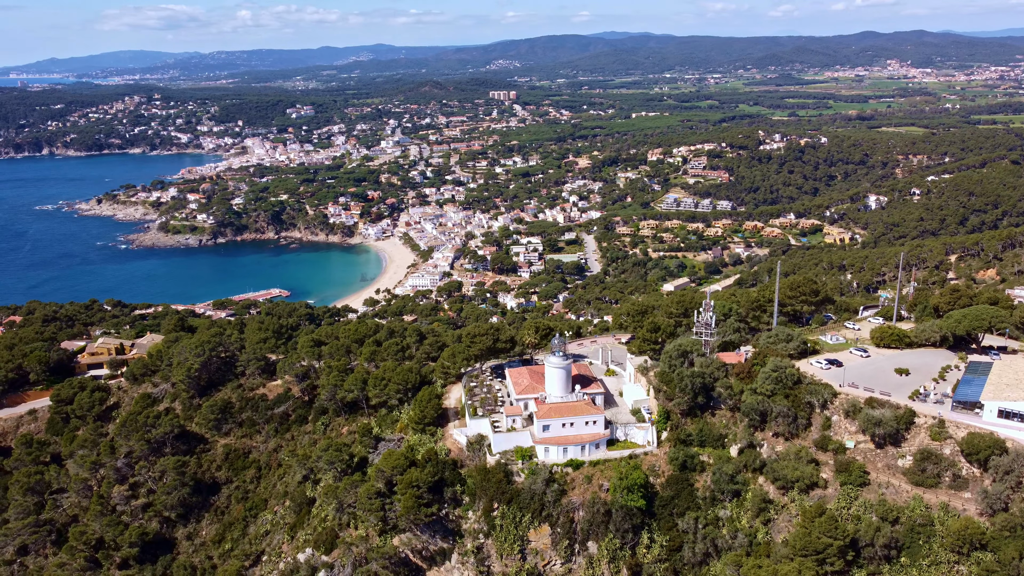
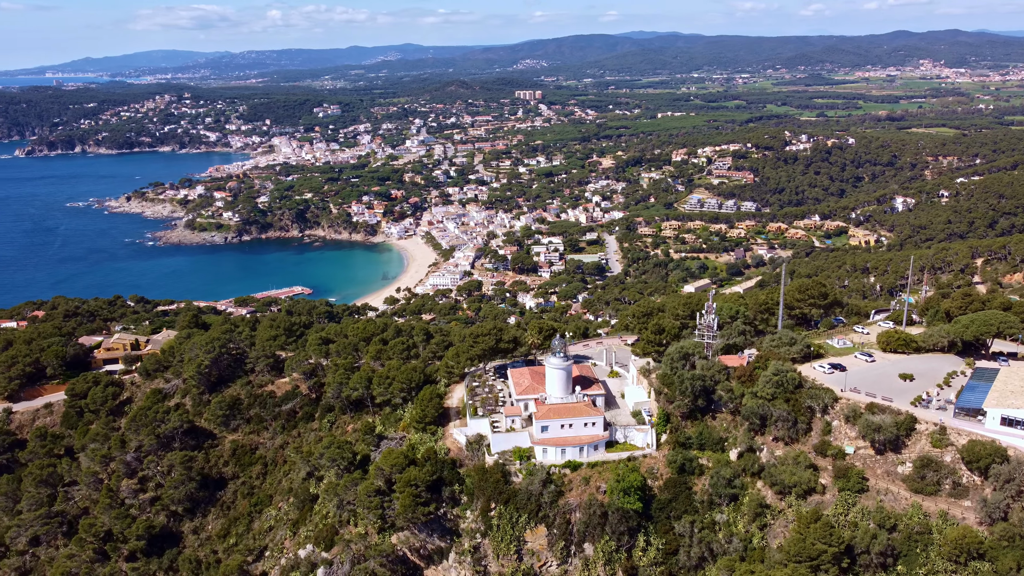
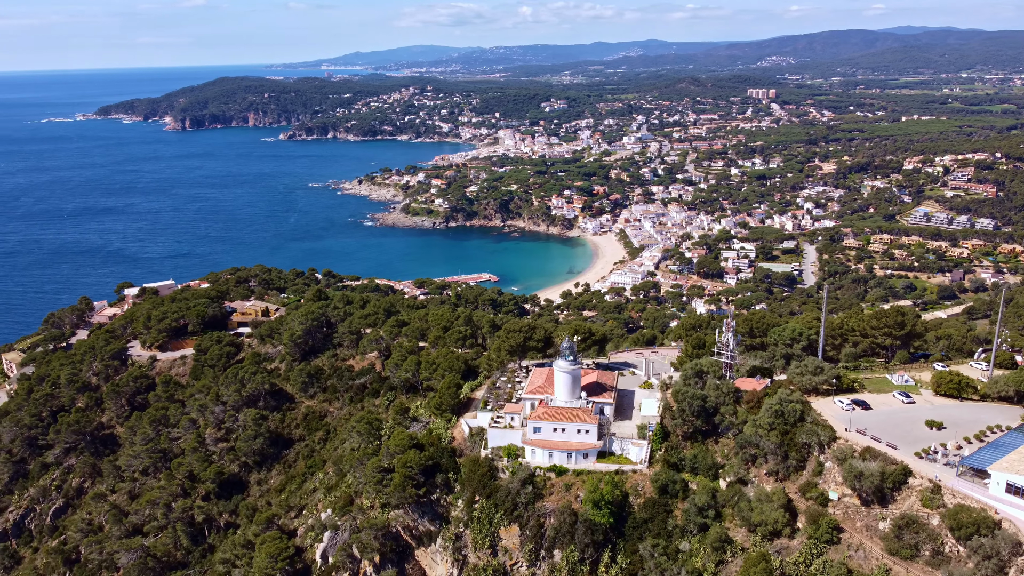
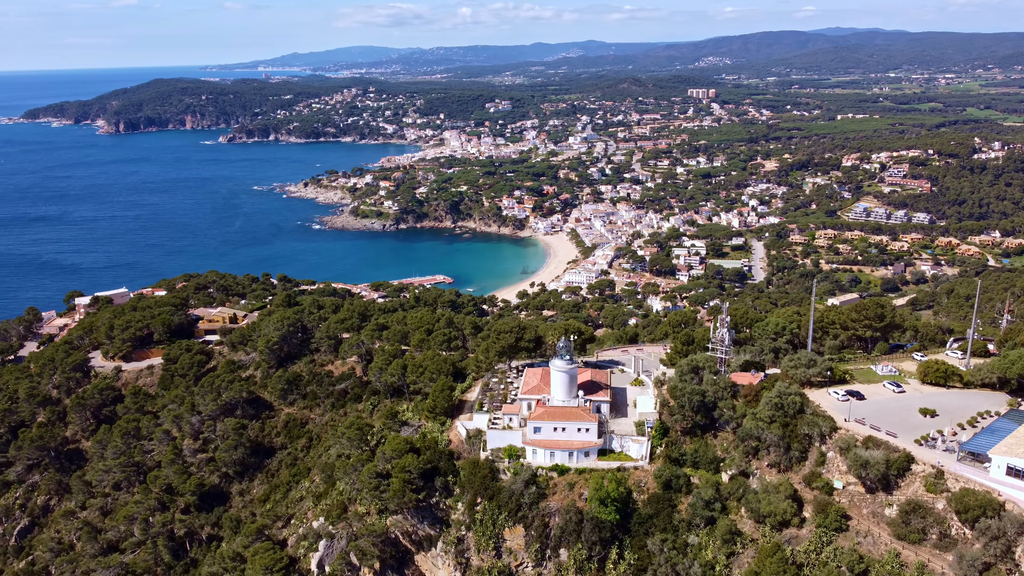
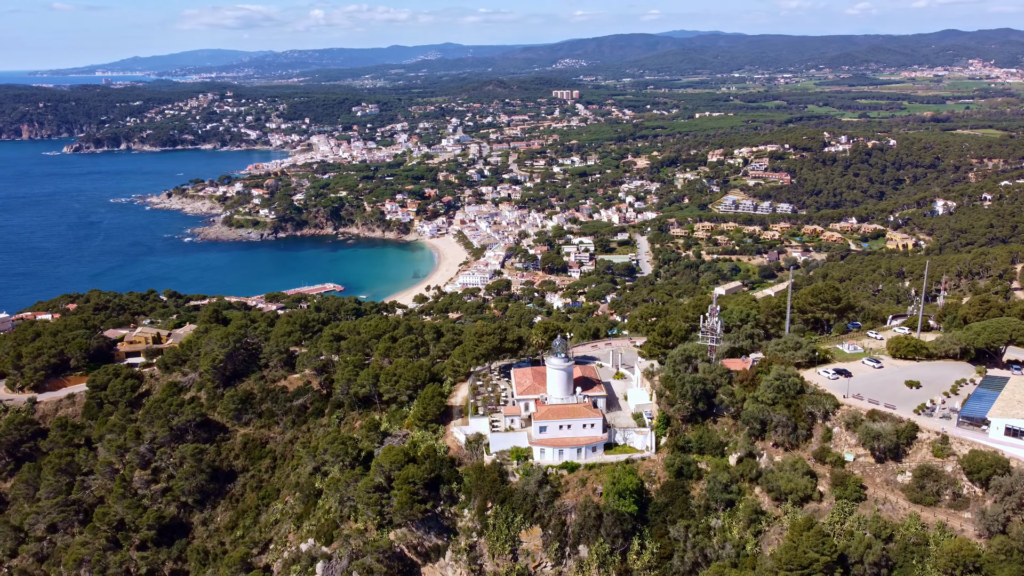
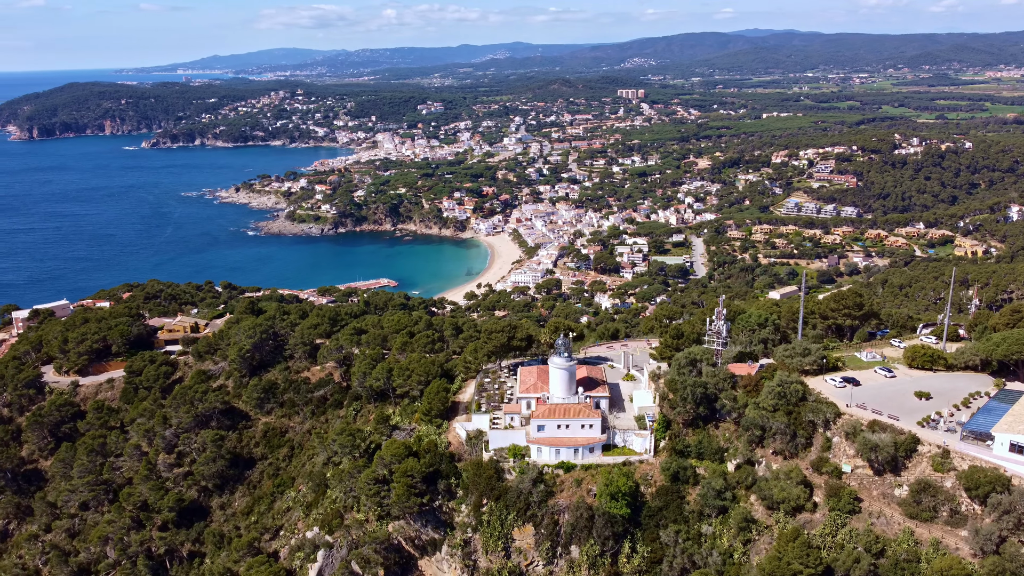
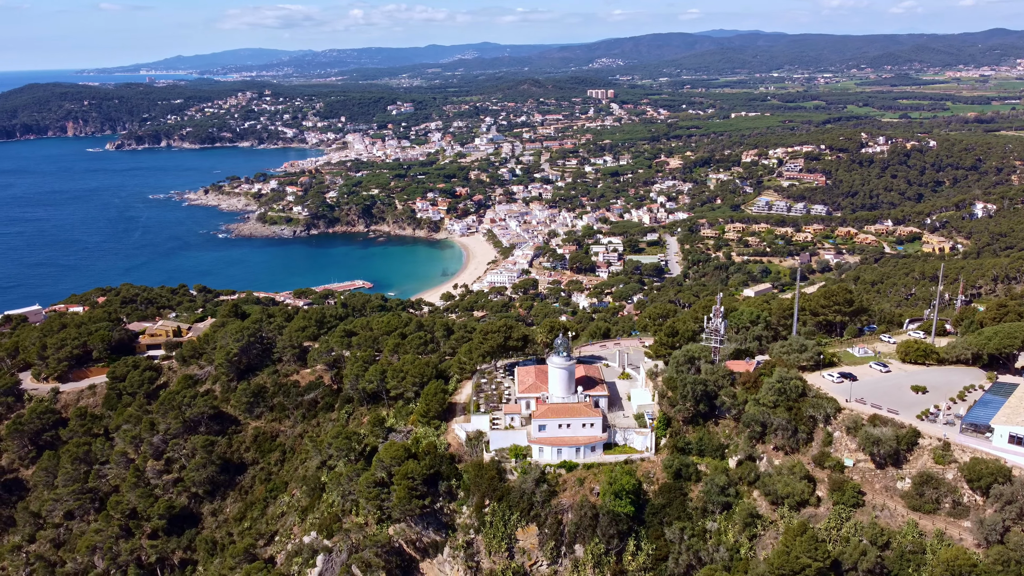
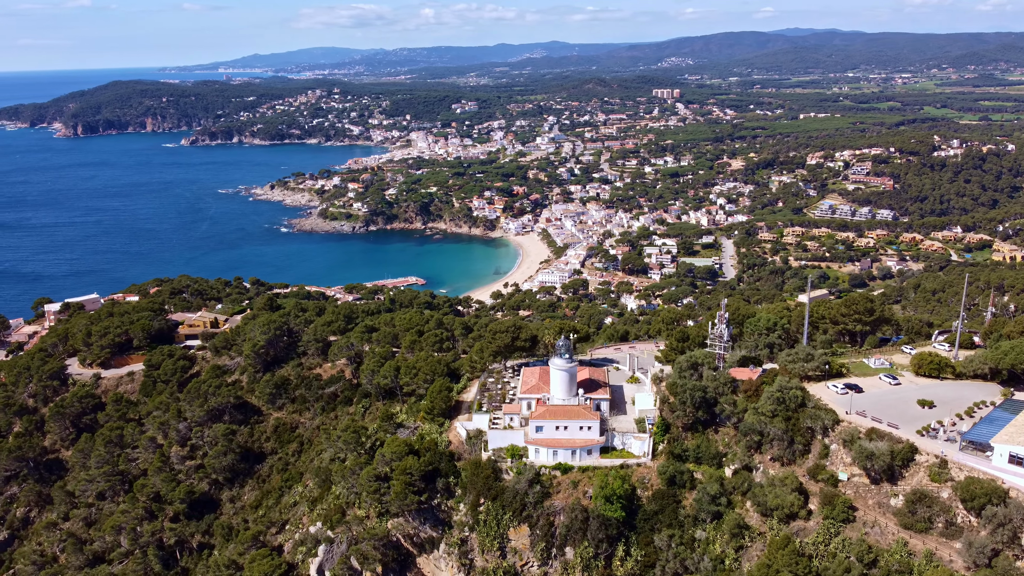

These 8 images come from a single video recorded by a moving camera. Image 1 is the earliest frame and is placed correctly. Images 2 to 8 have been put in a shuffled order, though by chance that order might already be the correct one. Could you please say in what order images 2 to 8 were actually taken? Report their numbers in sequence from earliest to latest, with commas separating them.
2, 5, 7, 6, 8, 4, 3
